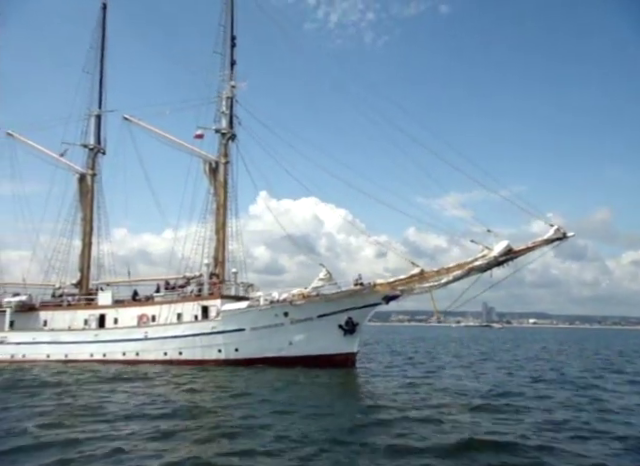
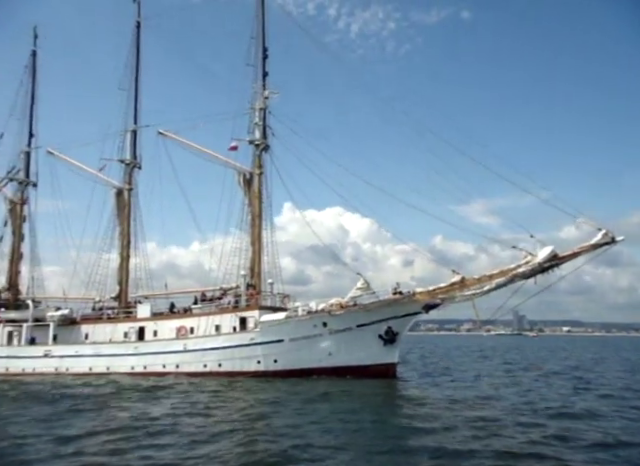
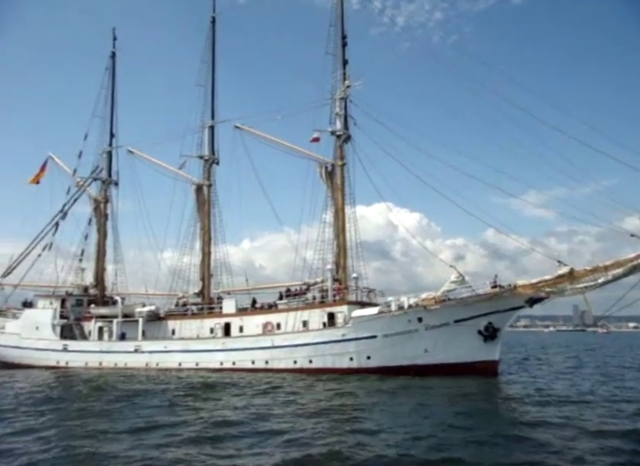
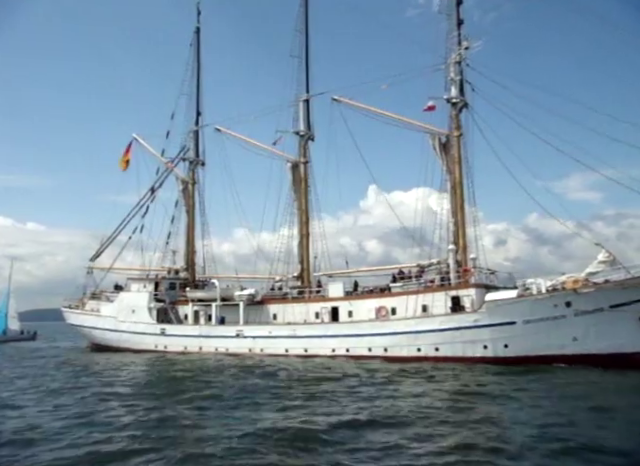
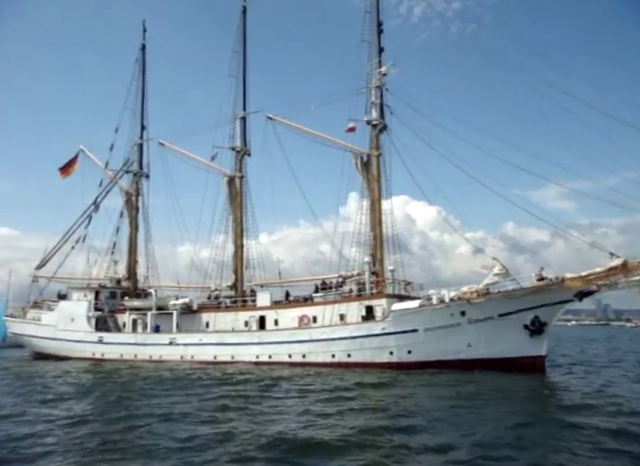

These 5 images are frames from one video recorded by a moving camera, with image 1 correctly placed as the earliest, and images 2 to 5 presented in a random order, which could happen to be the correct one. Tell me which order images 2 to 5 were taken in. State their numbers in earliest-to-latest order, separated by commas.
2, 3, 5, 4
